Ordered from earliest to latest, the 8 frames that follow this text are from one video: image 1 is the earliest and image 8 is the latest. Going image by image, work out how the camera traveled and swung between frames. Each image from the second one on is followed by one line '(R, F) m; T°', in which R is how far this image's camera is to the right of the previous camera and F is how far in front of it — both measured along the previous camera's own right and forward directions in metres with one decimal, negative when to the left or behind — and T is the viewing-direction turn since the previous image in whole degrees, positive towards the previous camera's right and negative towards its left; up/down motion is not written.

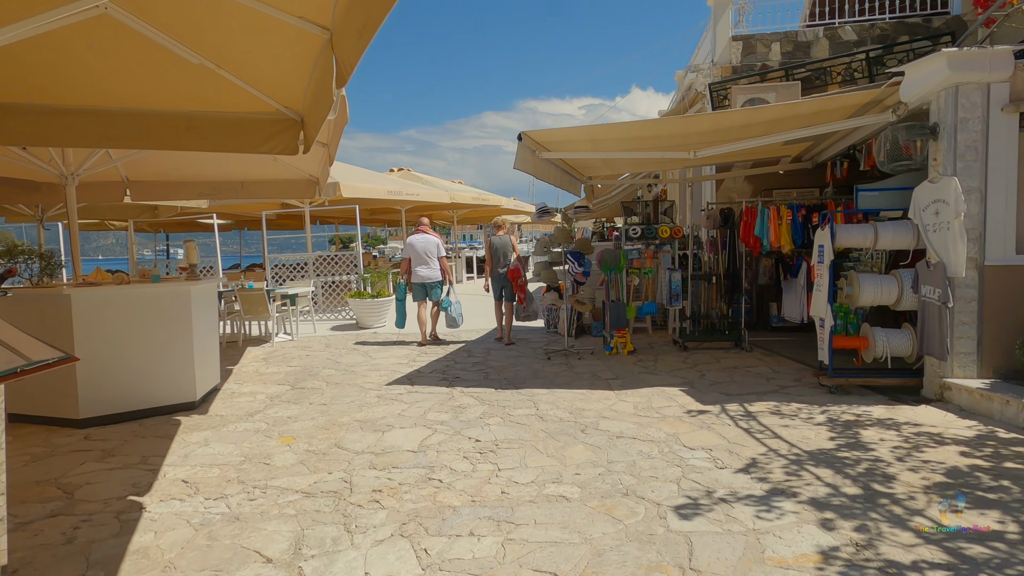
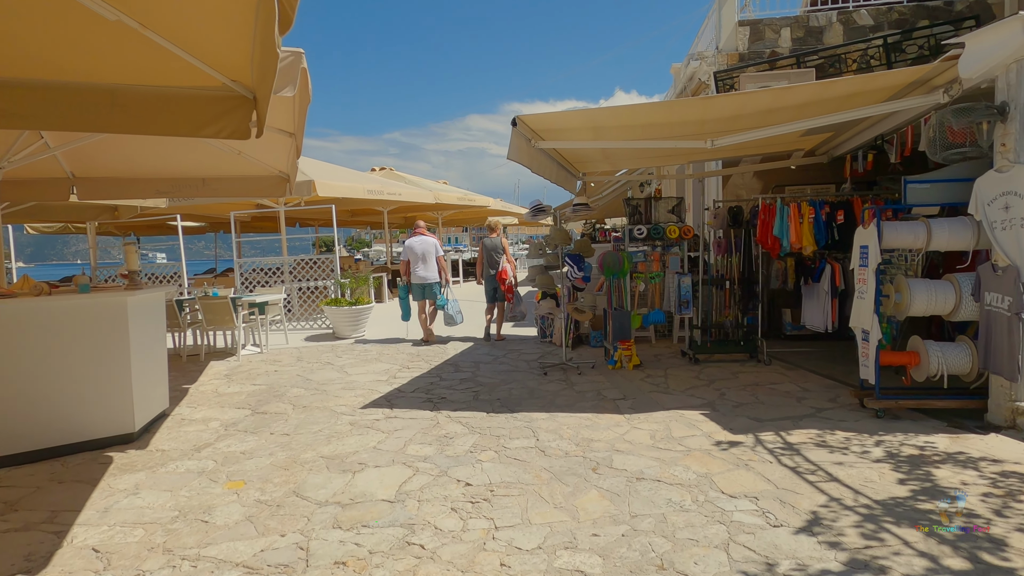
(-0.1, +0.7) m; +1°
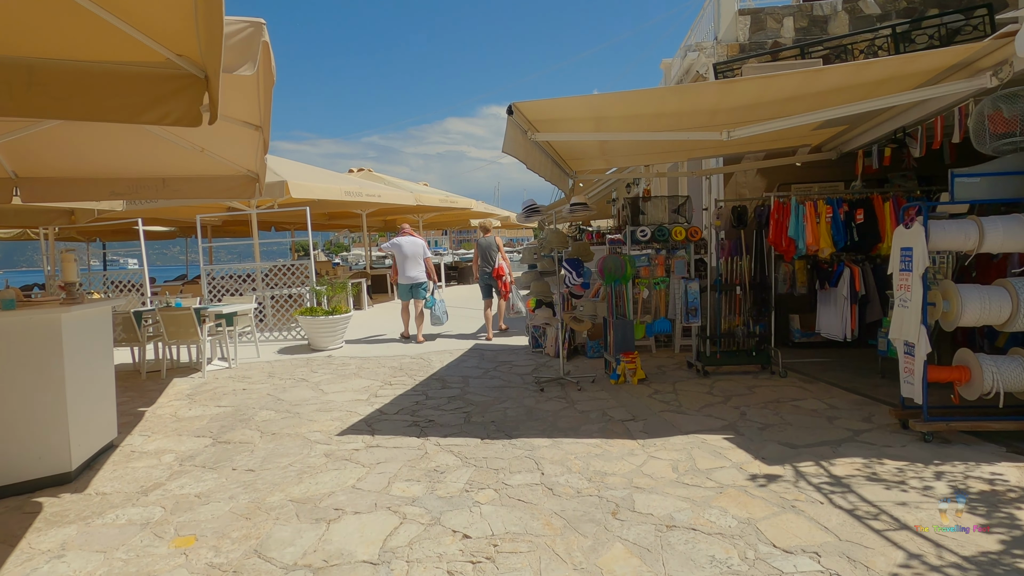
(-0.1, +0.6) m; +2°
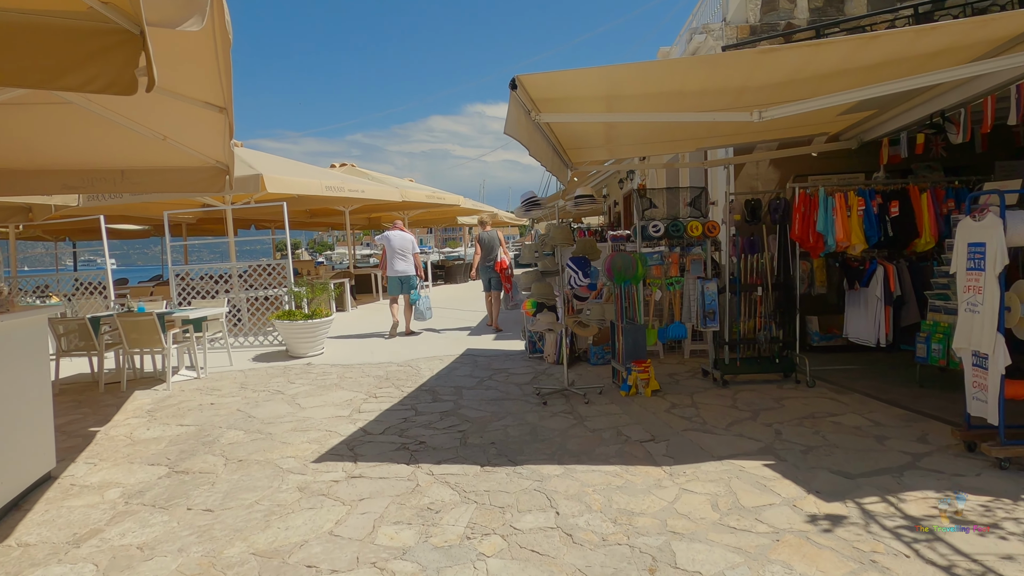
(-0.1, +0.6) m; +1°
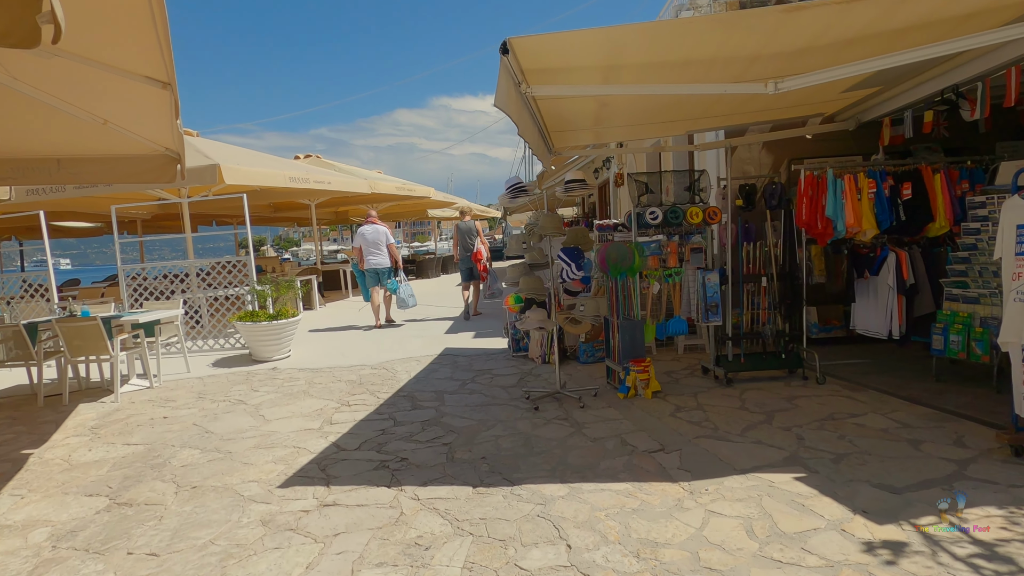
(-0.1, +0.5) m; +3°
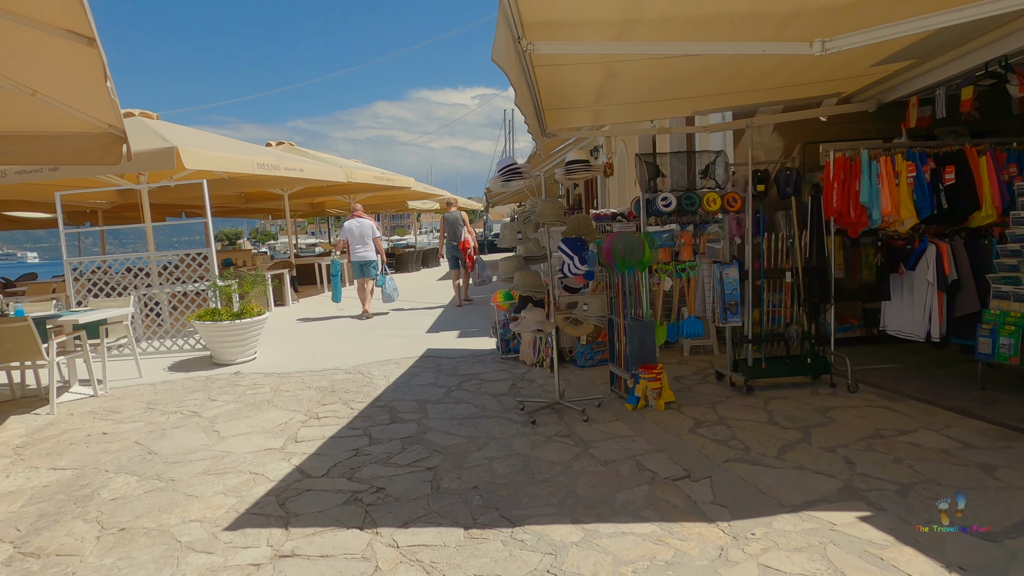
(-0.1, +0.6) m; +2°
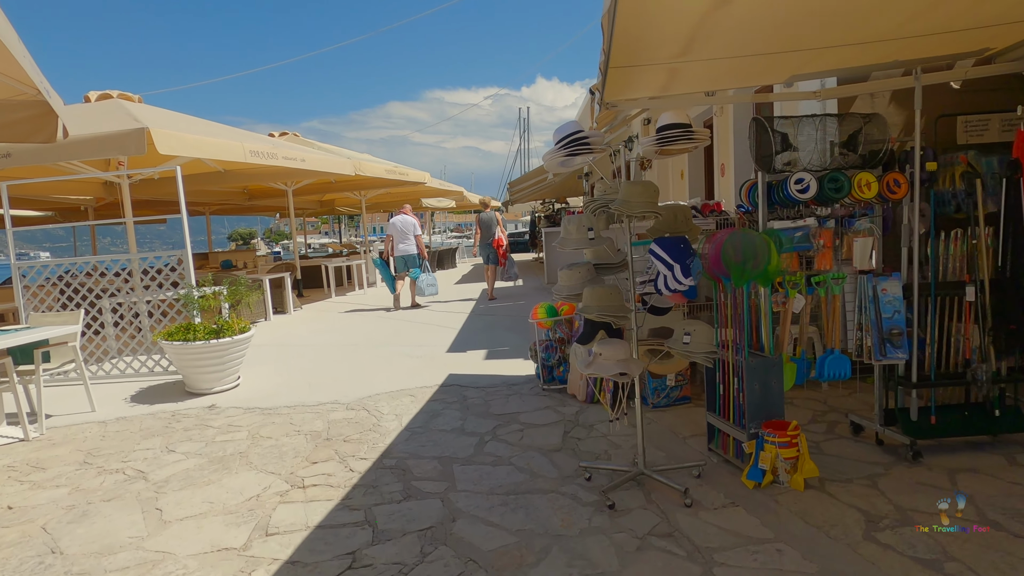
(-0.2, +1.3) m; -1°
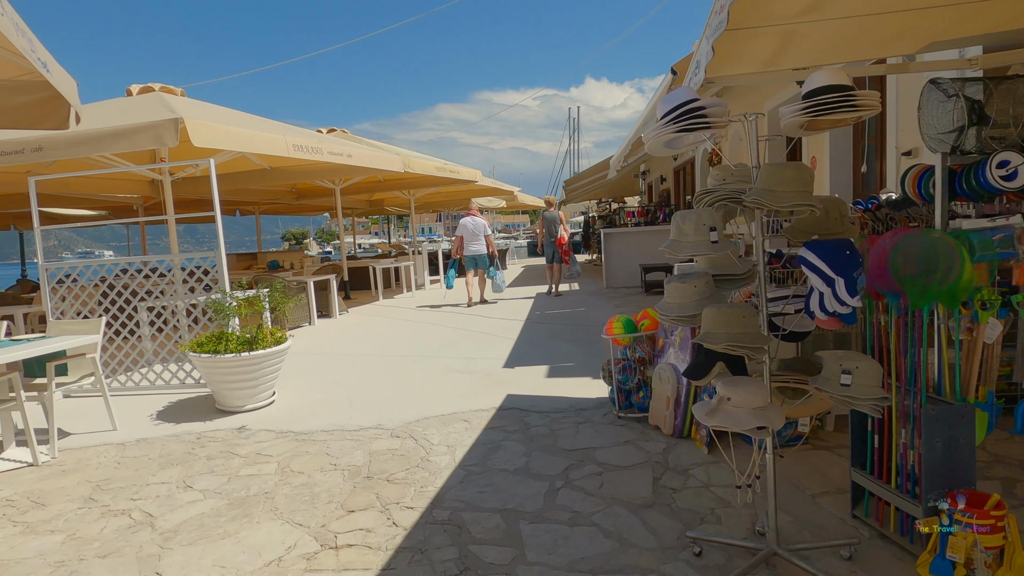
(-0.2, +0.7) m; -4°
